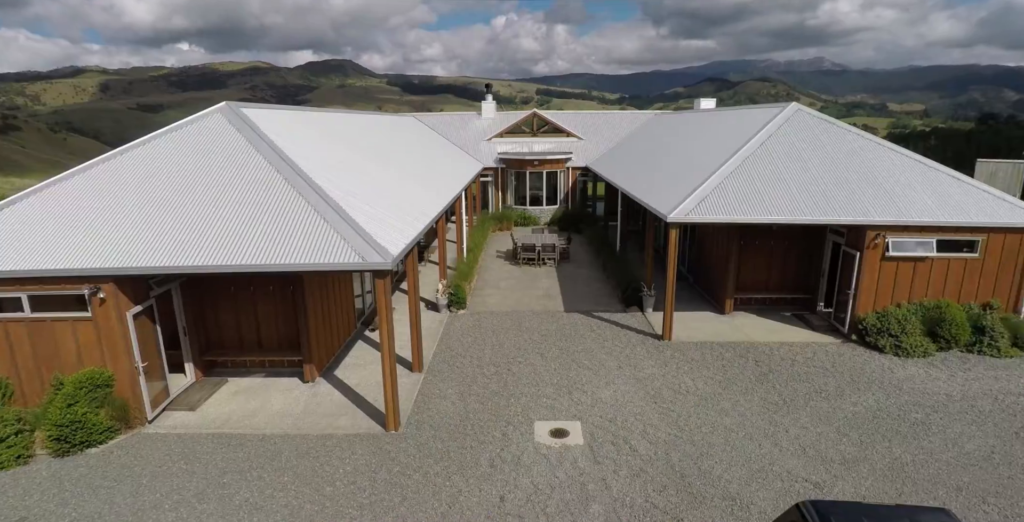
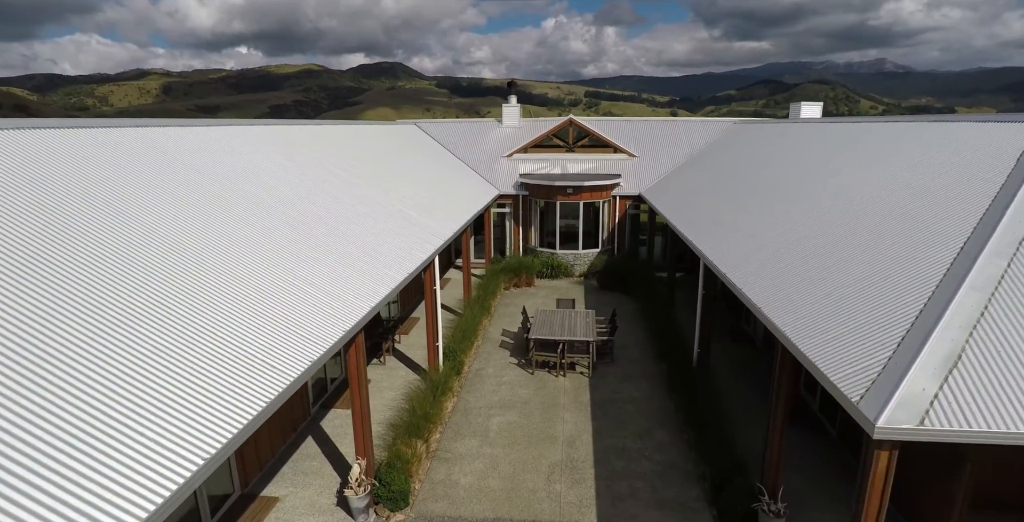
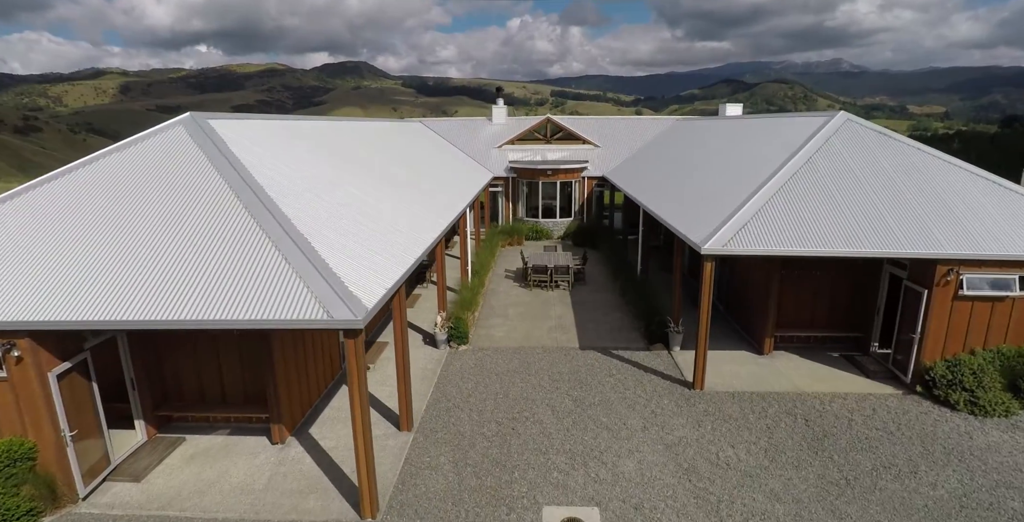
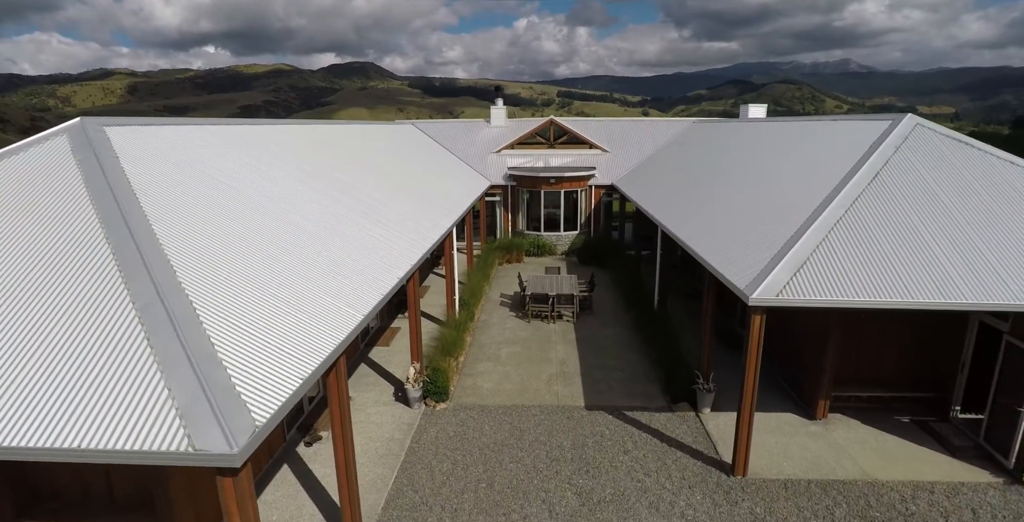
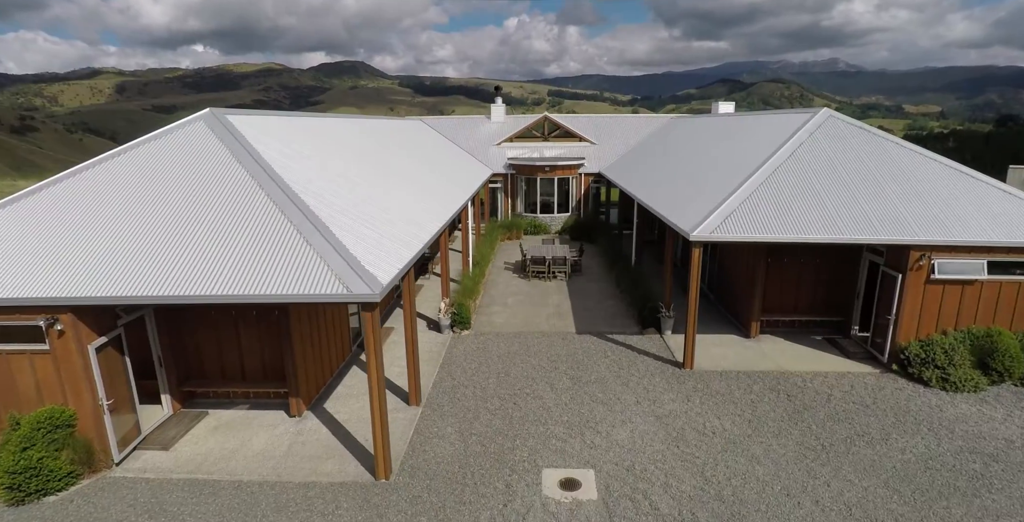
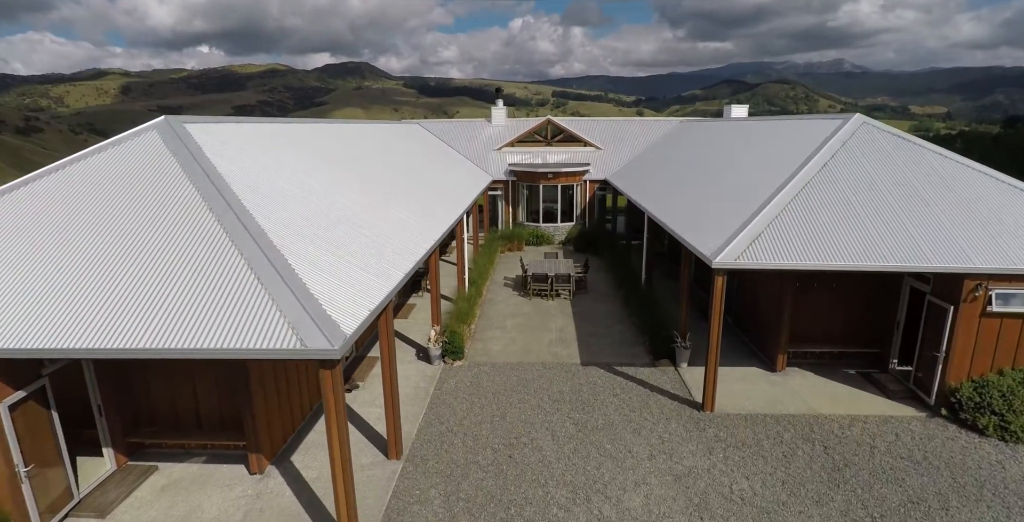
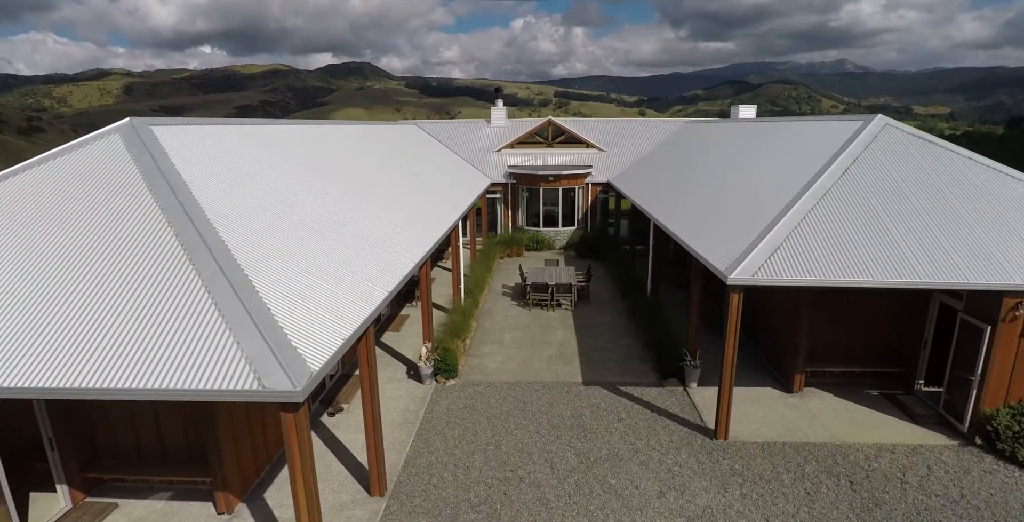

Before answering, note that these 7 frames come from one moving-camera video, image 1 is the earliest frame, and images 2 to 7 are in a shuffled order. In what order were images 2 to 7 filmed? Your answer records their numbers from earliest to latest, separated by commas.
5, 3, 6, 7, 4, 2
